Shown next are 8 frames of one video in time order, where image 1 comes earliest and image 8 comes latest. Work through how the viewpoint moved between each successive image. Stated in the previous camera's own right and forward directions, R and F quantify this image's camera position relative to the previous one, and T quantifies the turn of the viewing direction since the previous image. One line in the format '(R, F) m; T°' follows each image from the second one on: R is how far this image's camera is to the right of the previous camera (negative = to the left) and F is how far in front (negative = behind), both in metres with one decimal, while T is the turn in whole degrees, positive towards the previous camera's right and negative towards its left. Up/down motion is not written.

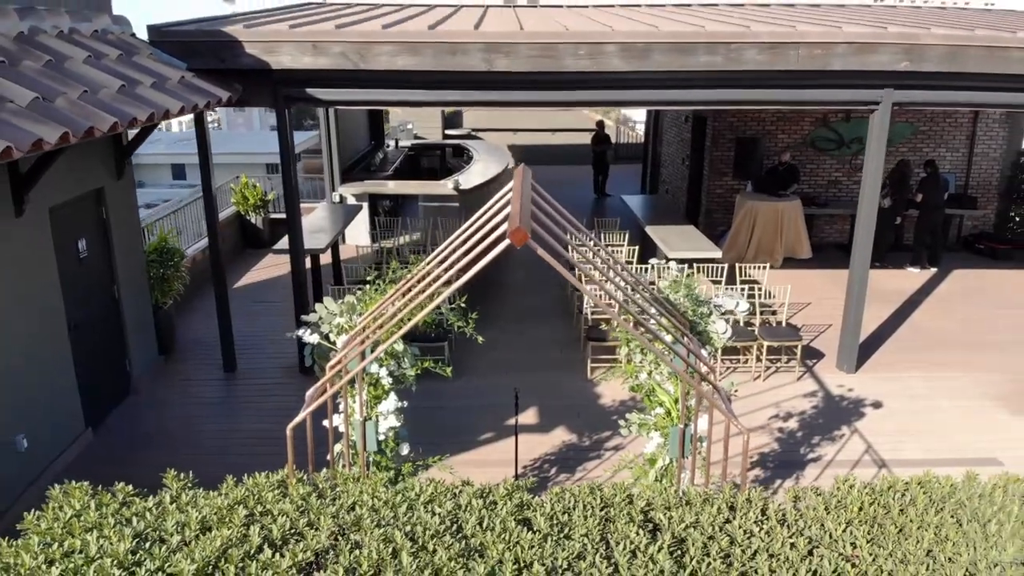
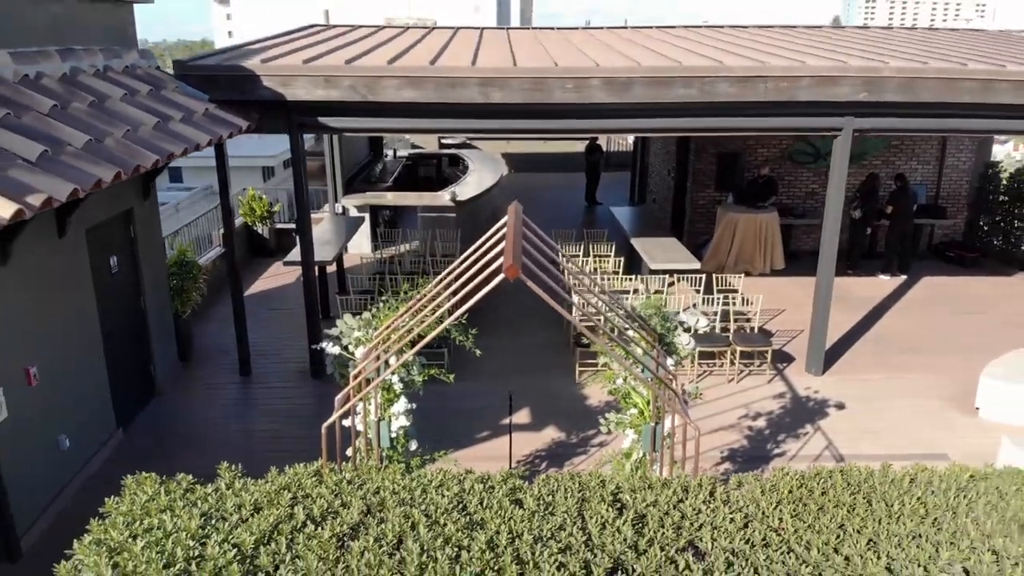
(0.0, -0.5) m; 0°
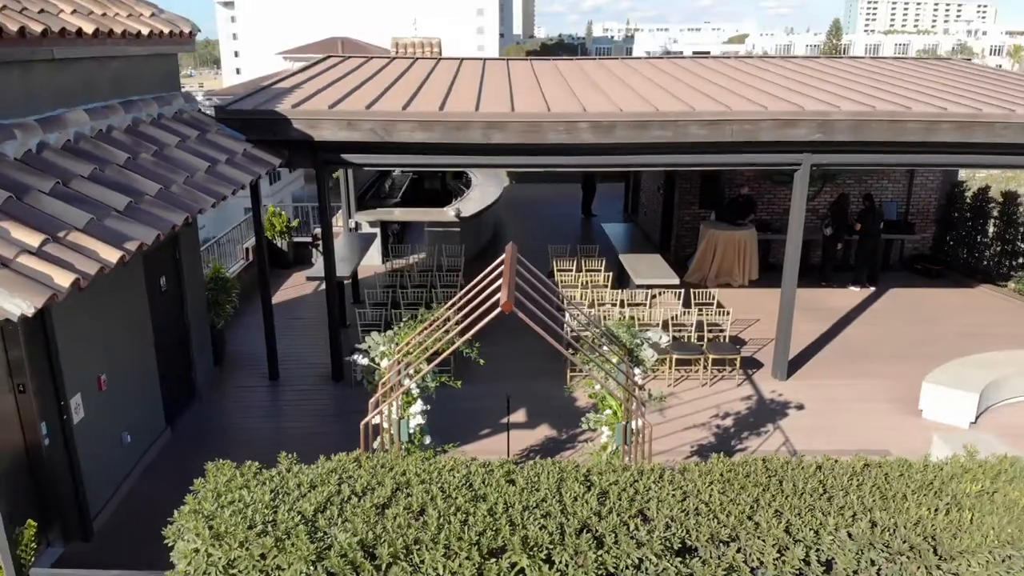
(0.0, -0.9) m; 0°
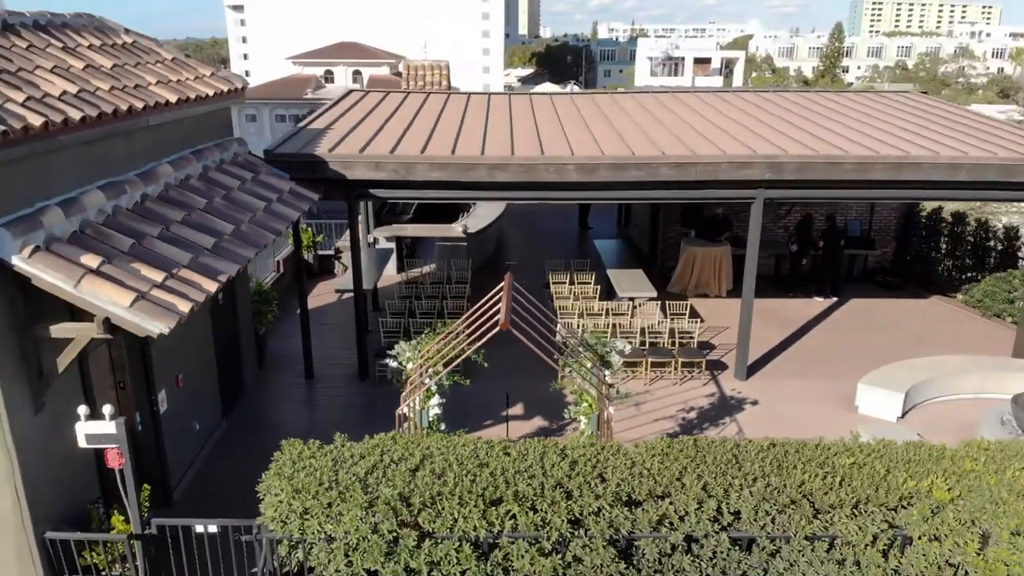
(0.0, -1.3) m; 0°
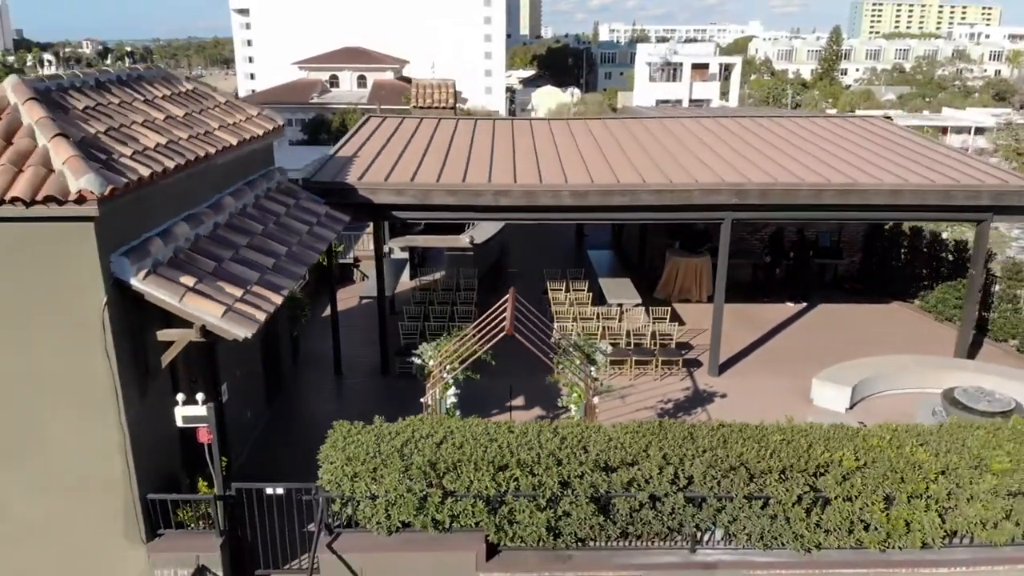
(0.0, -1.4) m; 0°
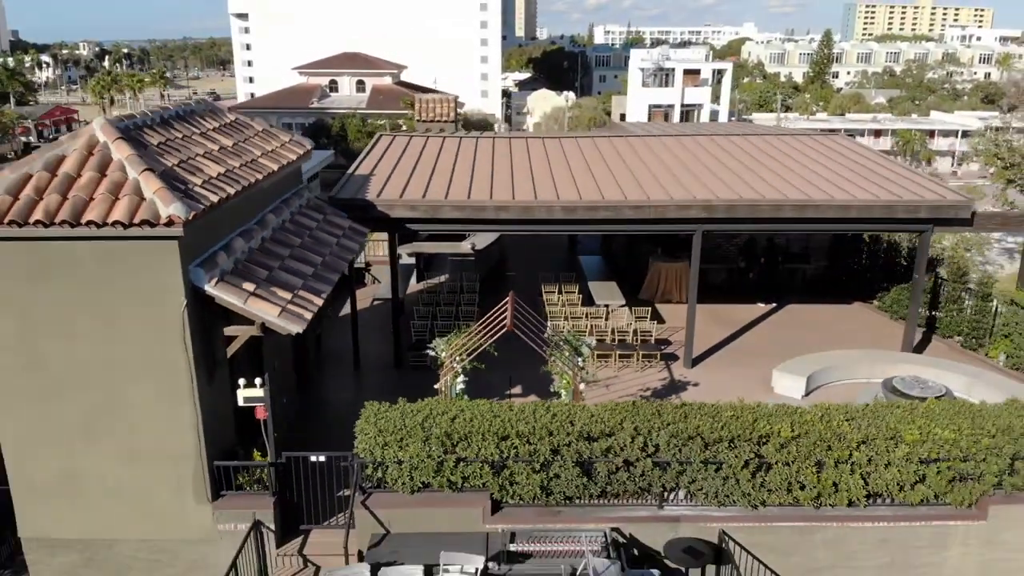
(0.0, -1.4) m; 0°
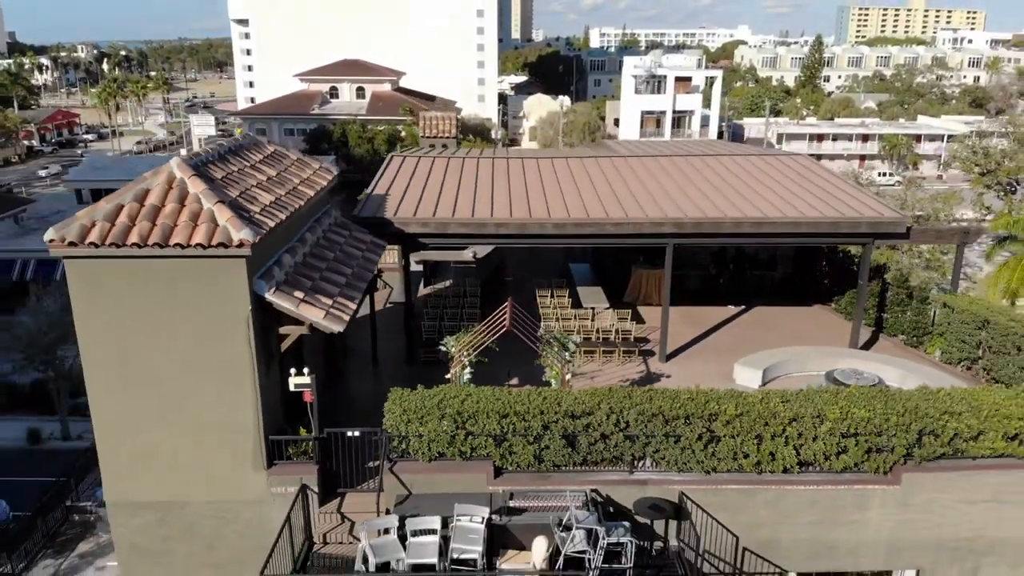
(0.0, -1.8) m; 0°
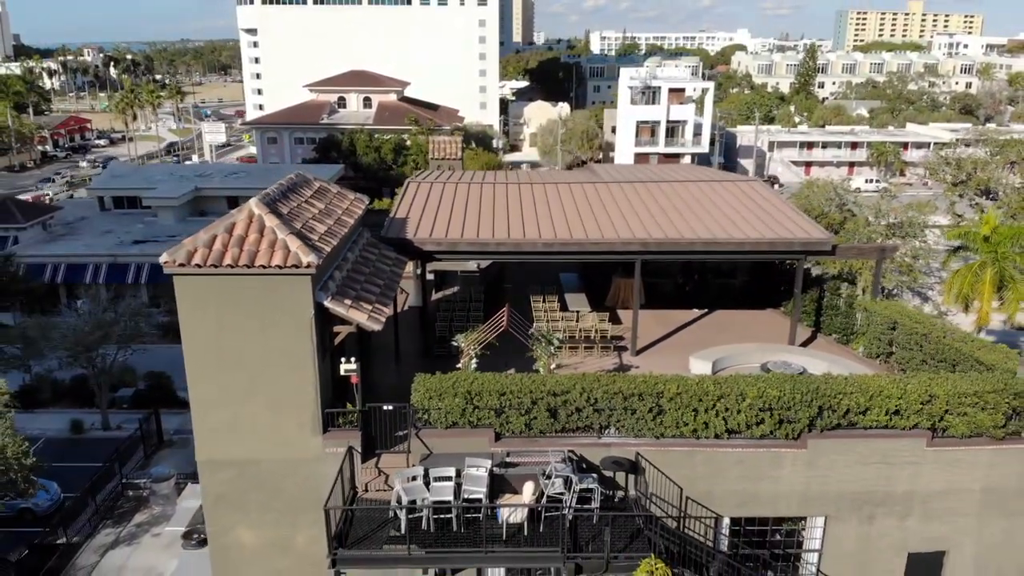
(+0.1, -3.1) m; 0°
